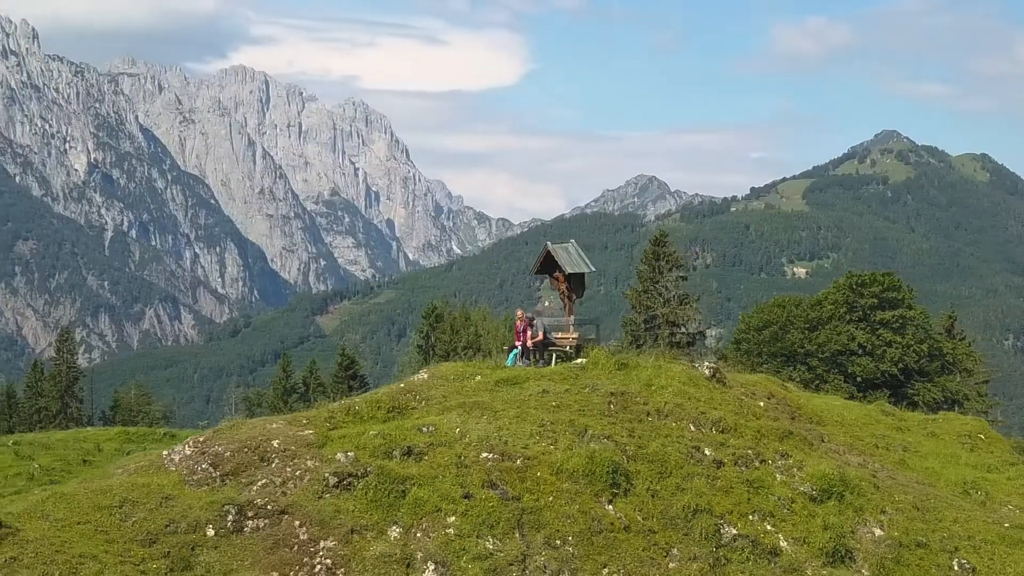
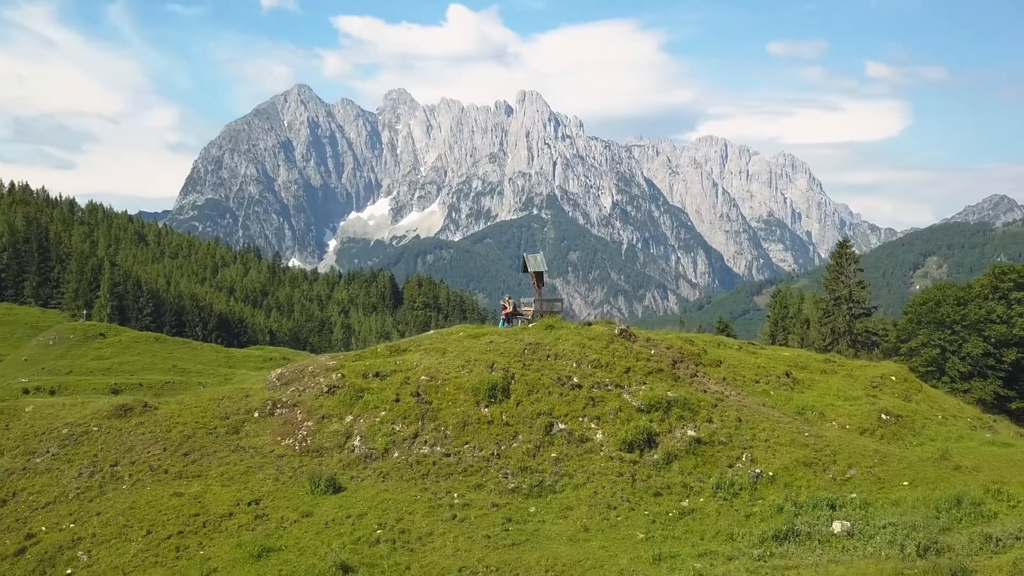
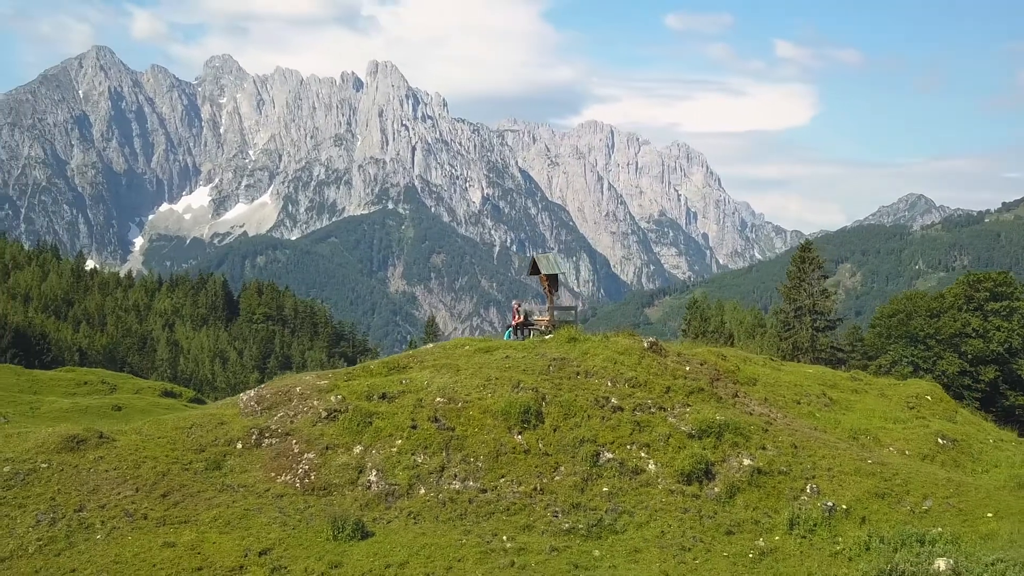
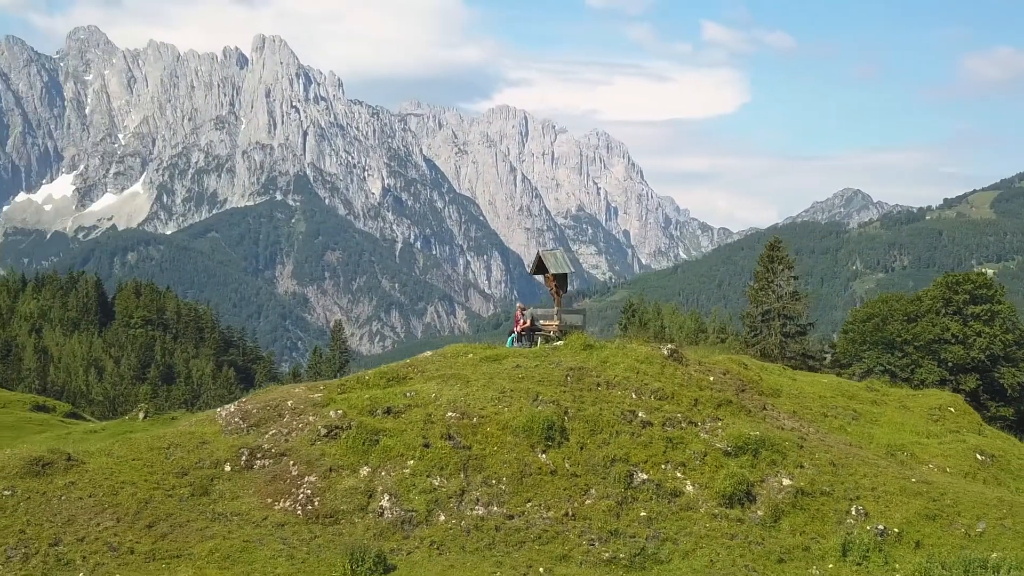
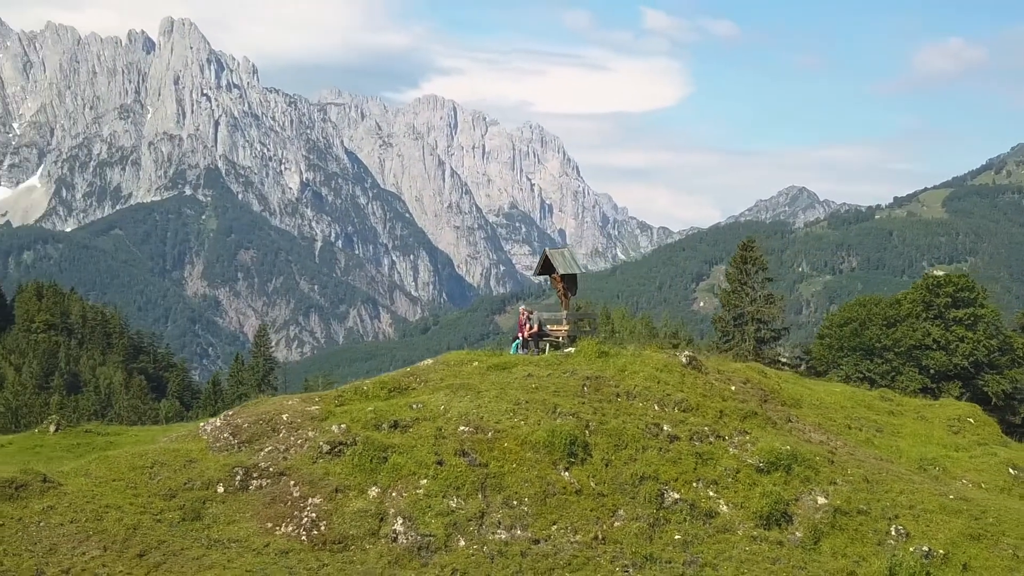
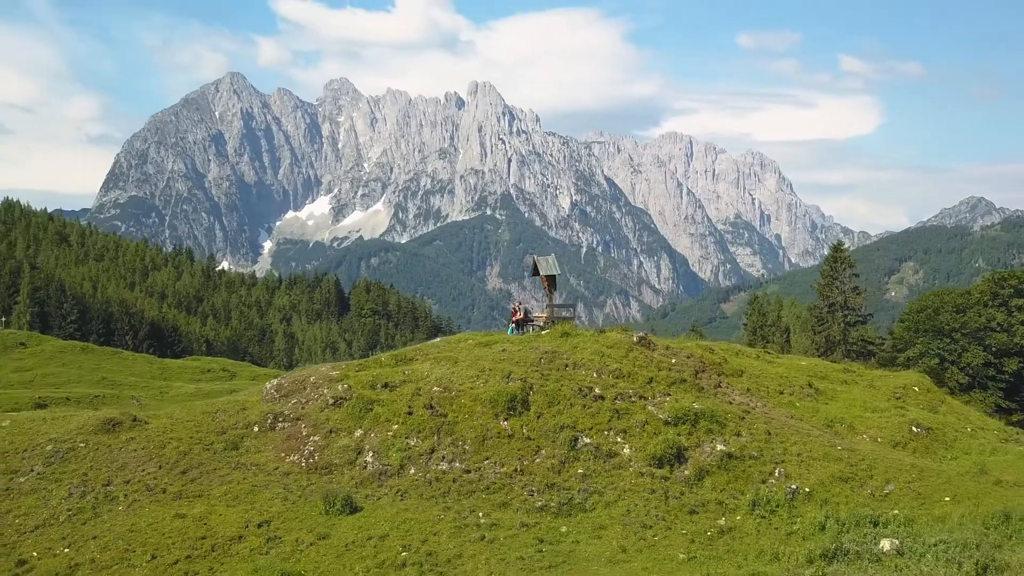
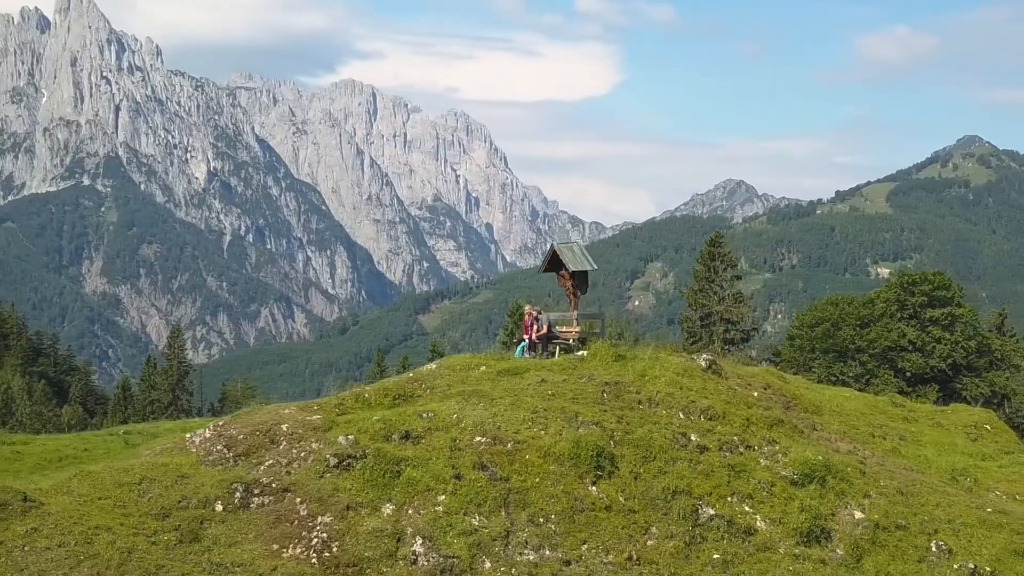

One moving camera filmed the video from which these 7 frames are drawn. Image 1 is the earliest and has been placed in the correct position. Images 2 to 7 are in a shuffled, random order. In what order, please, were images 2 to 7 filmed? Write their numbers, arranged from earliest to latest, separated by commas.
7, 5, 4, 3, 6, 2
